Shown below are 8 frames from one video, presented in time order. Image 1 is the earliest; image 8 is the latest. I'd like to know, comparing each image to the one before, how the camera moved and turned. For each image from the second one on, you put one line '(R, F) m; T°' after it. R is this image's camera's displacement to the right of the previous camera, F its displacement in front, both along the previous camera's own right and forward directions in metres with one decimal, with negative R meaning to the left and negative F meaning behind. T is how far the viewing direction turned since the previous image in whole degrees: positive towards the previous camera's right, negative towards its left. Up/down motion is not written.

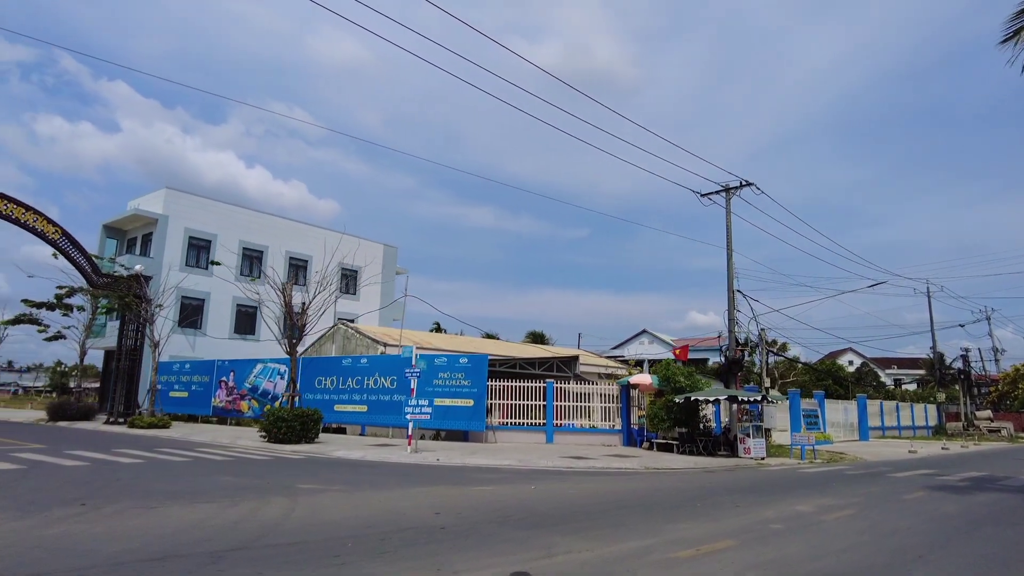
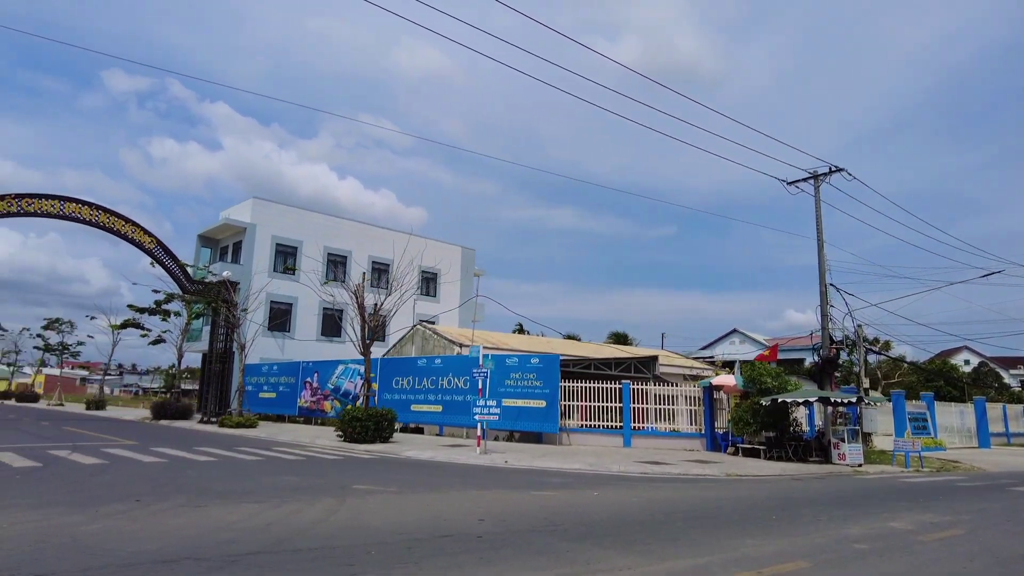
(+0.5, +0.6) m; -7°
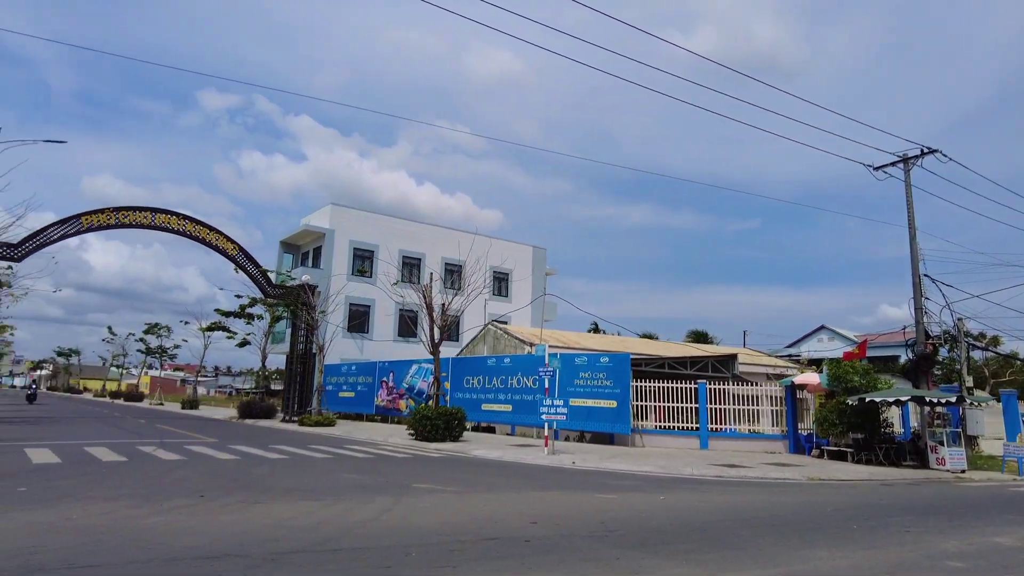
(+0.3, +0.4) m; -7°
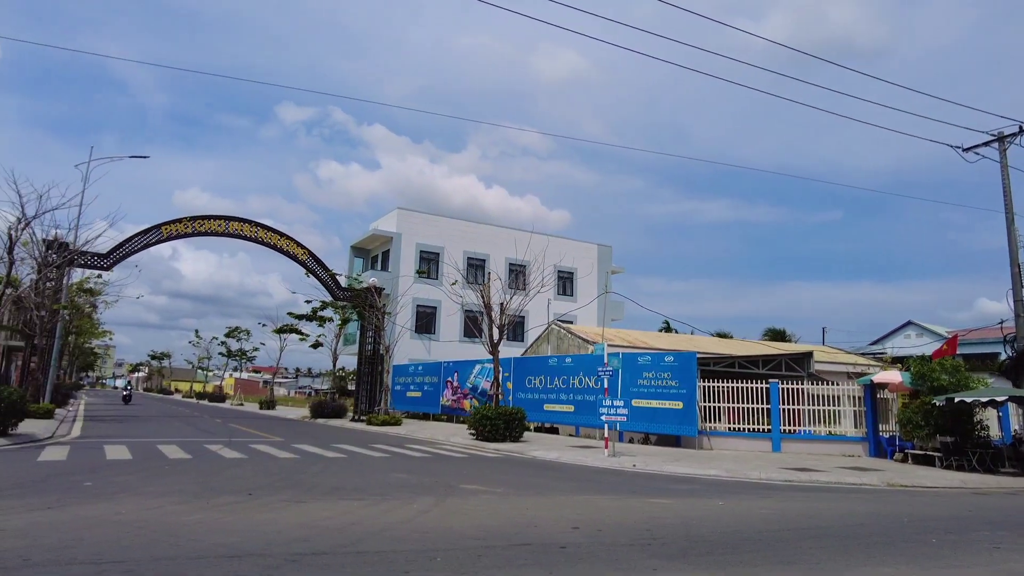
(+0.4, +0.3) m; -6°
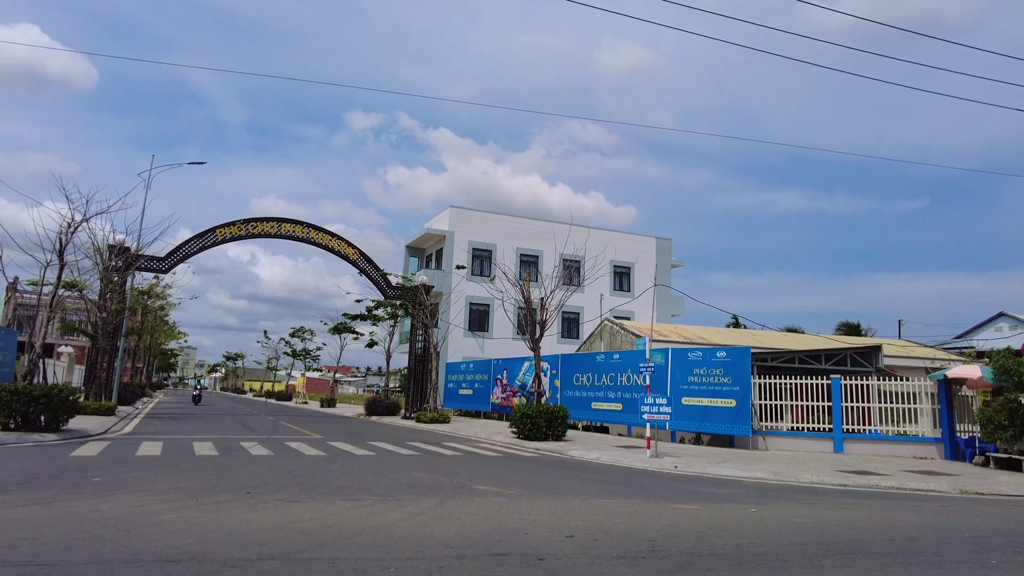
(+0.8, +0.7) m; -6°
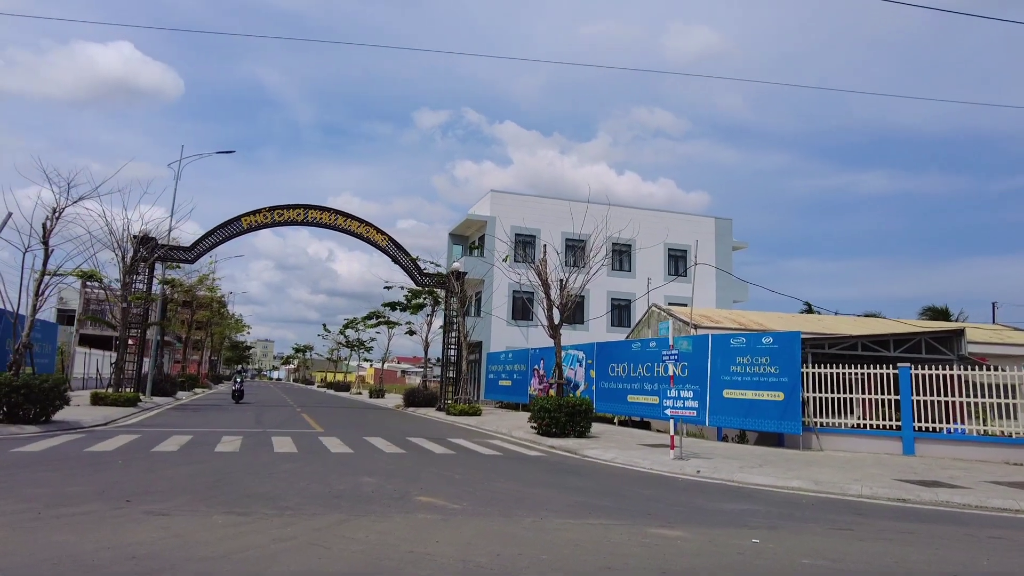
(+1.6, +2.1) m; -6°
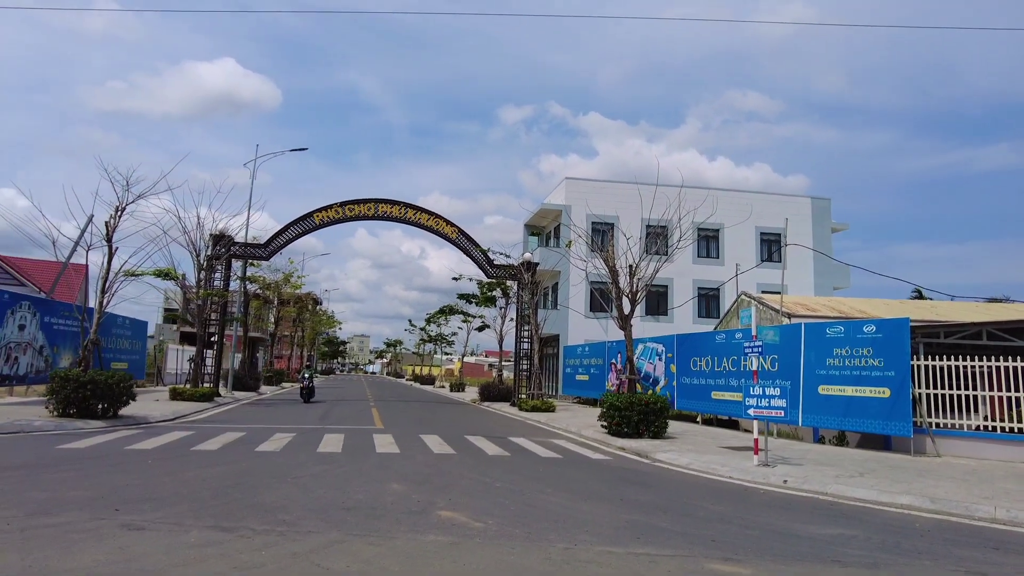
(+0.6, +1.3) m; -8°
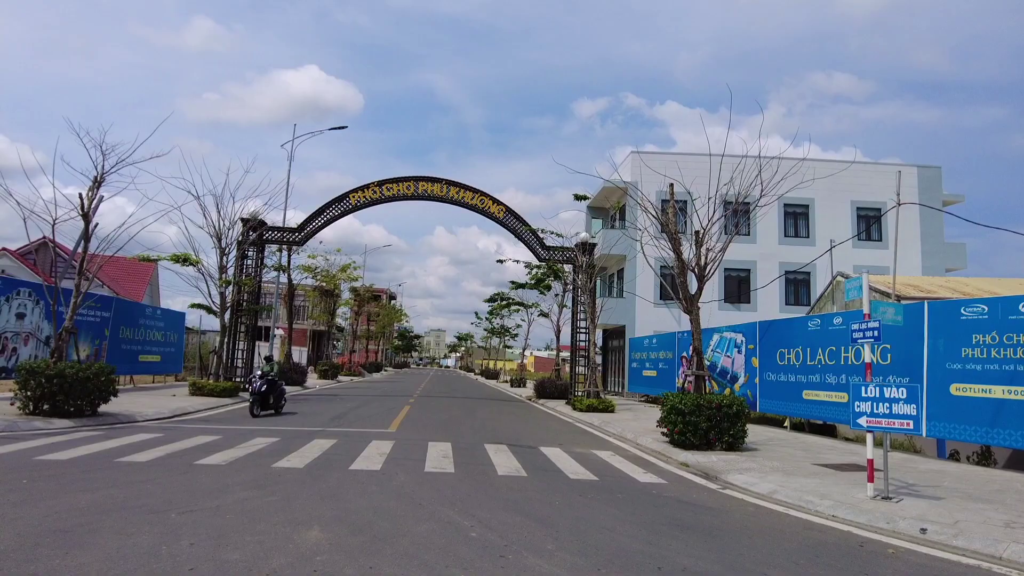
(+0.9, +3.3) m; -7°
